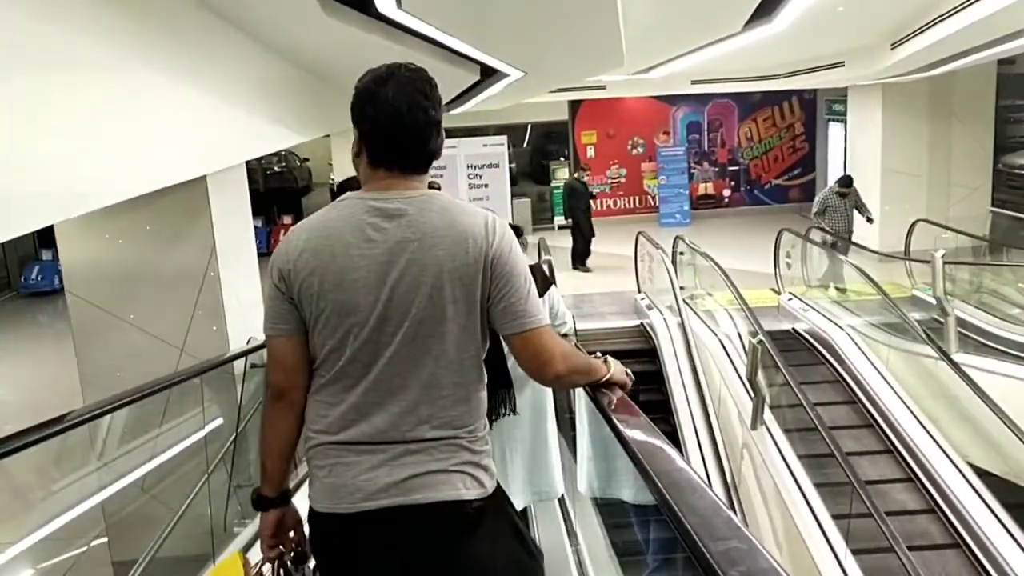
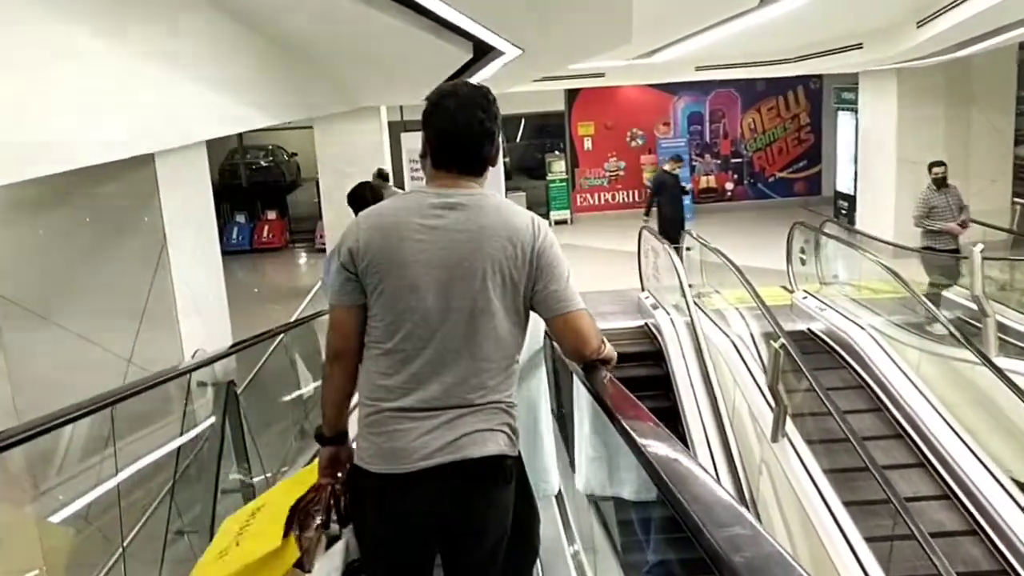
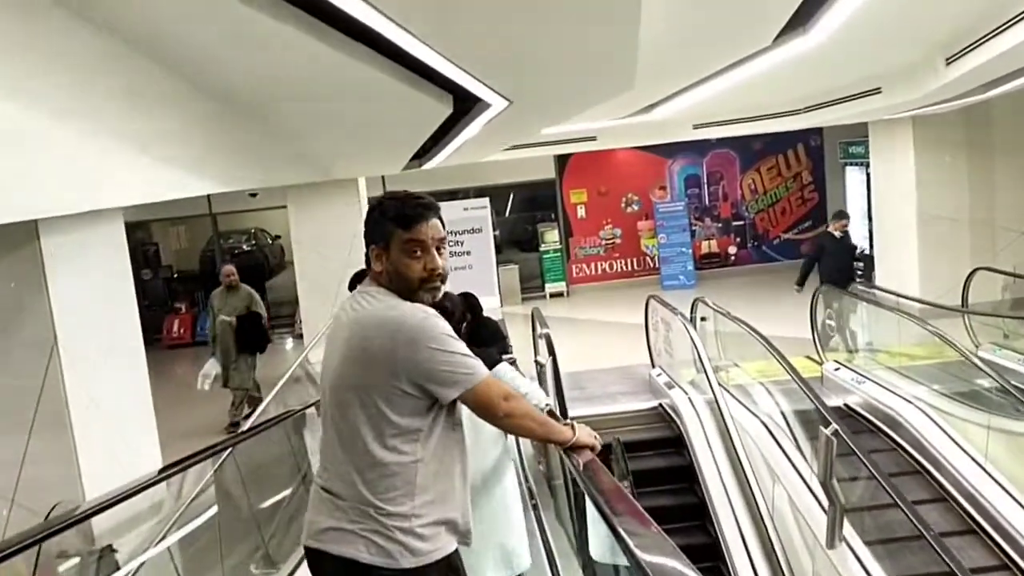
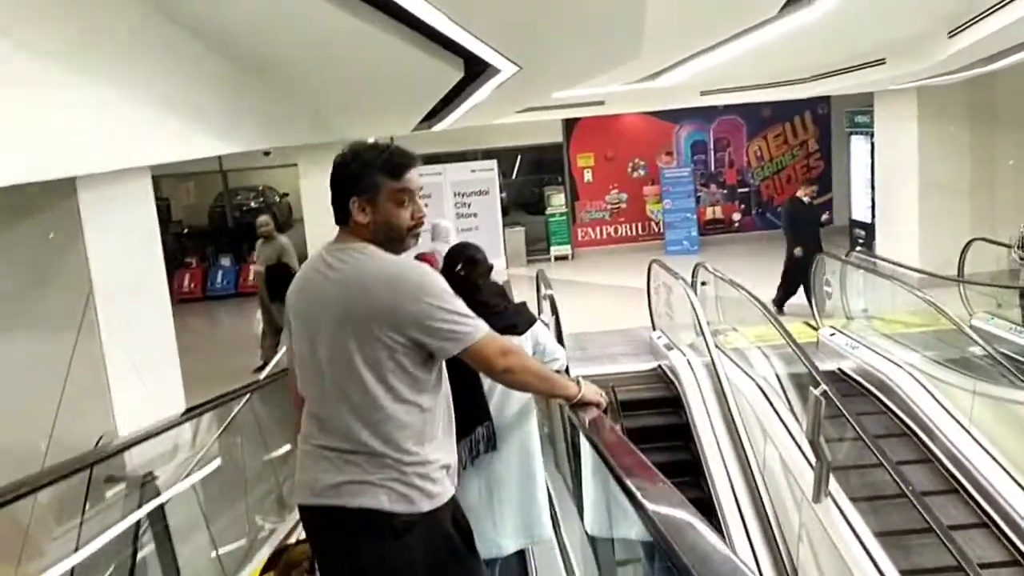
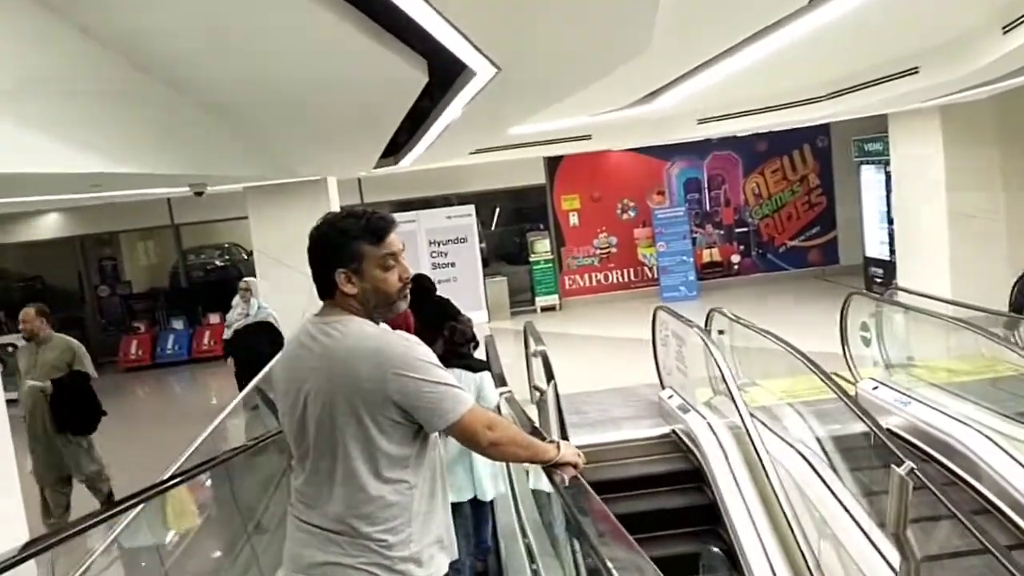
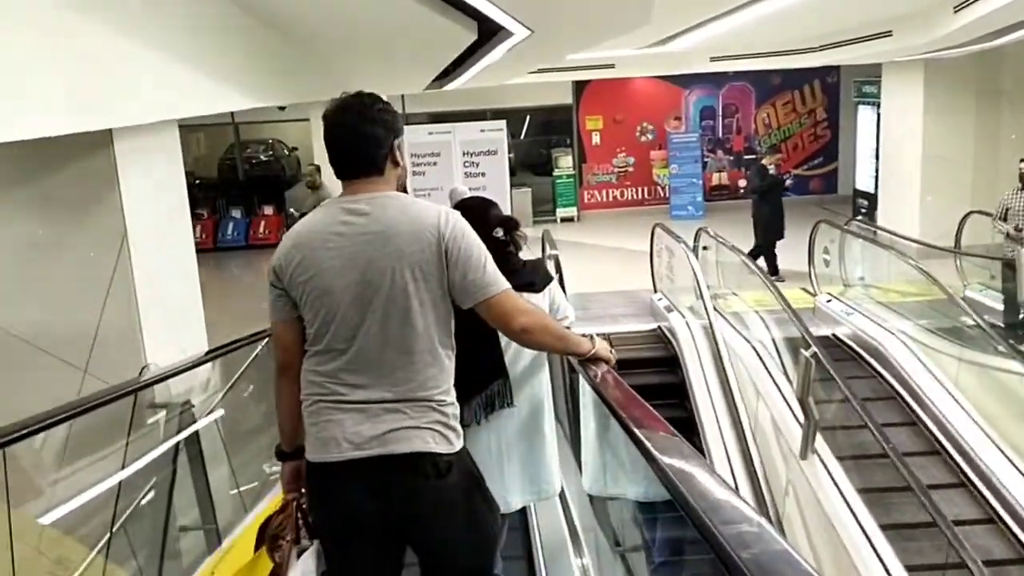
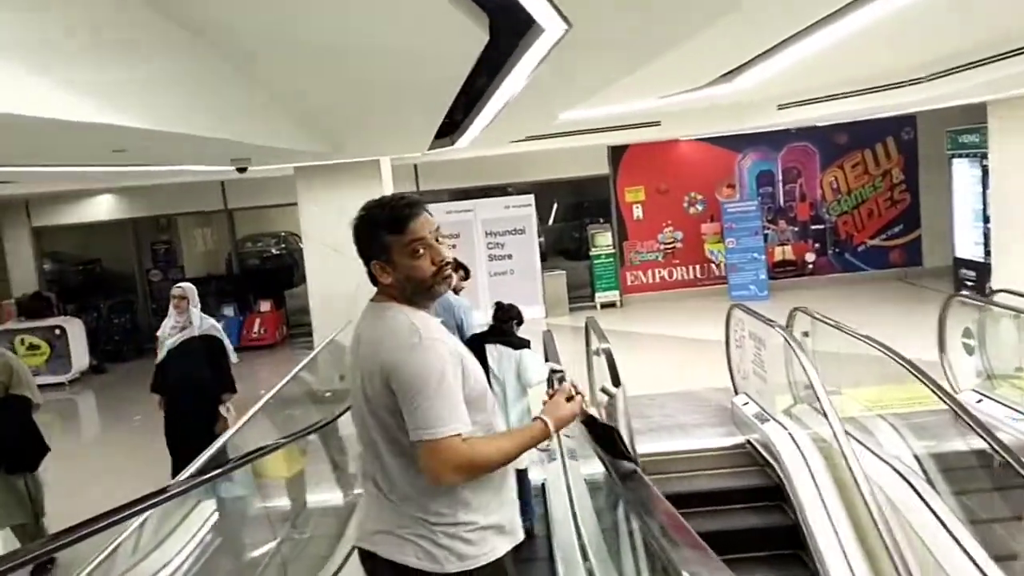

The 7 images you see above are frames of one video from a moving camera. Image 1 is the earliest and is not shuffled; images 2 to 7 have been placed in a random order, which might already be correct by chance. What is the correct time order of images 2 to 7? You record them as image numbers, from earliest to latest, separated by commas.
2, 6, 4, 3, 5, 7
